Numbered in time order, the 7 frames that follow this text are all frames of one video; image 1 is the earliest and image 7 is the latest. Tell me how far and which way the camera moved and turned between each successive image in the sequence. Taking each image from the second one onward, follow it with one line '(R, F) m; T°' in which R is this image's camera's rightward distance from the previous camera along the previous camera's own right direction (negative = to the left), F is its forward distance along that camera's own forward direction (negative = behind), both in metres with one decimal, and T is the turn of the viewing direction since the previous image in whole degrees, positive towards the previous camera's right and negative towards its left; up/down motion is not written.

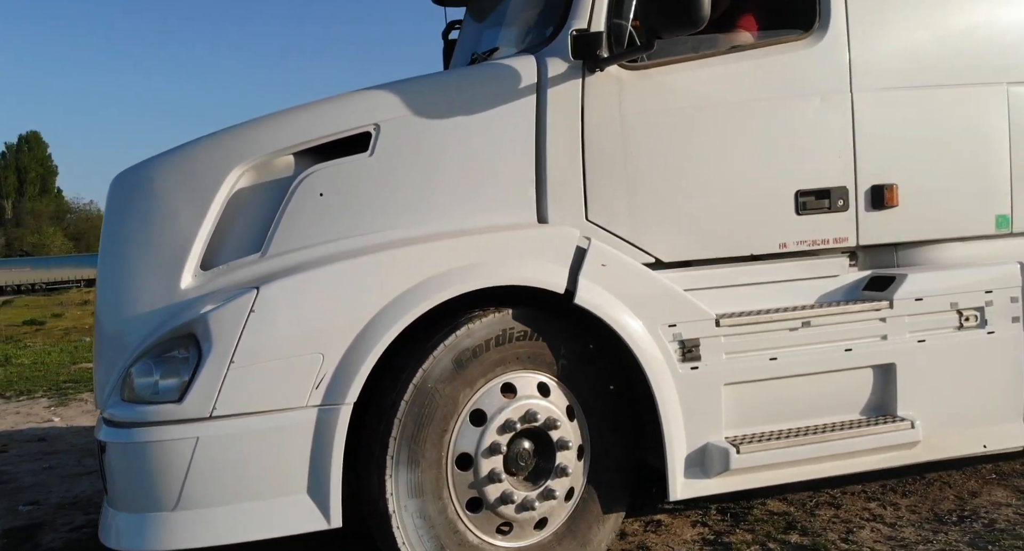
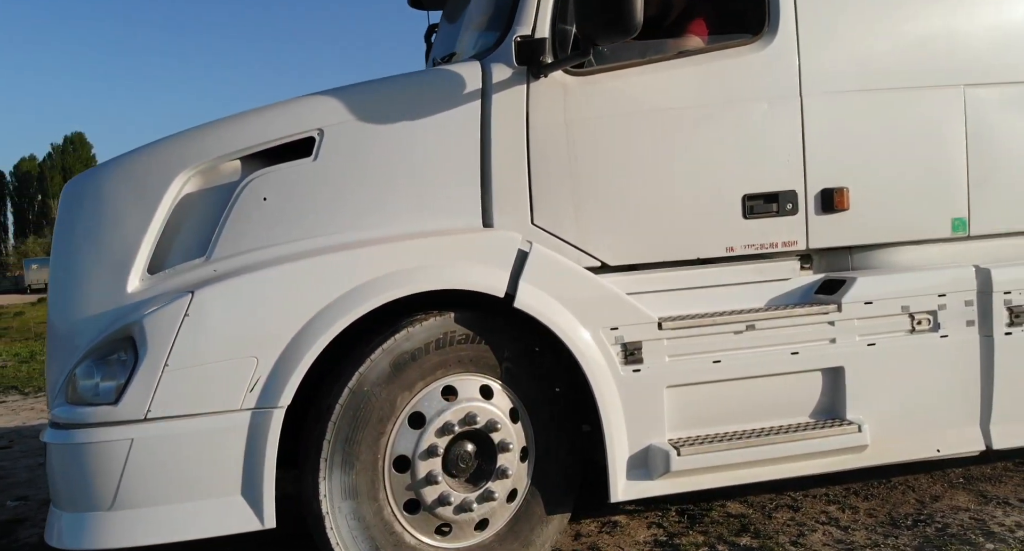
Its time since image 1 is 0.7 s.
(+0.3, 0.0) m; -1°
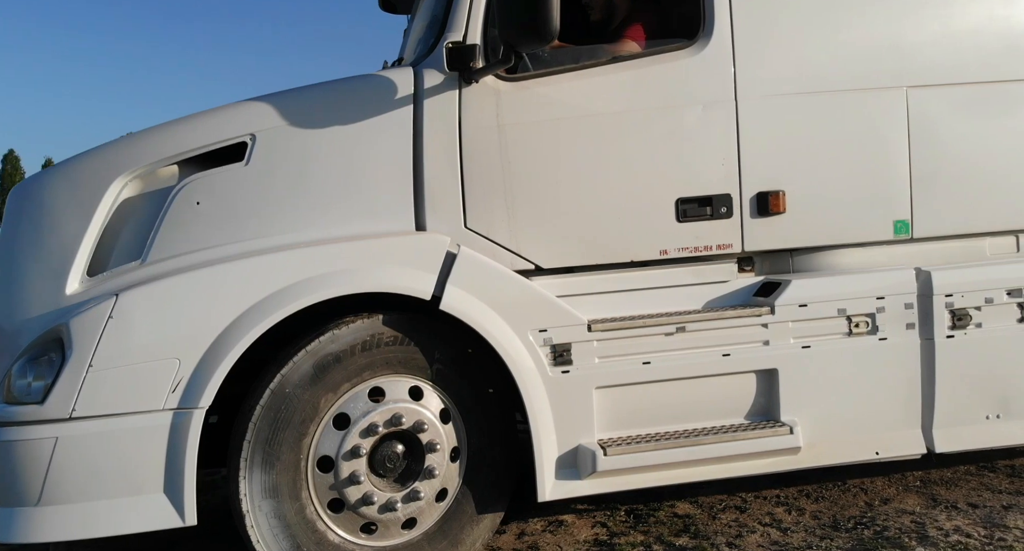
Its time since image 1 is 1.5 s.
(+0.4, 0.0) m; -2°
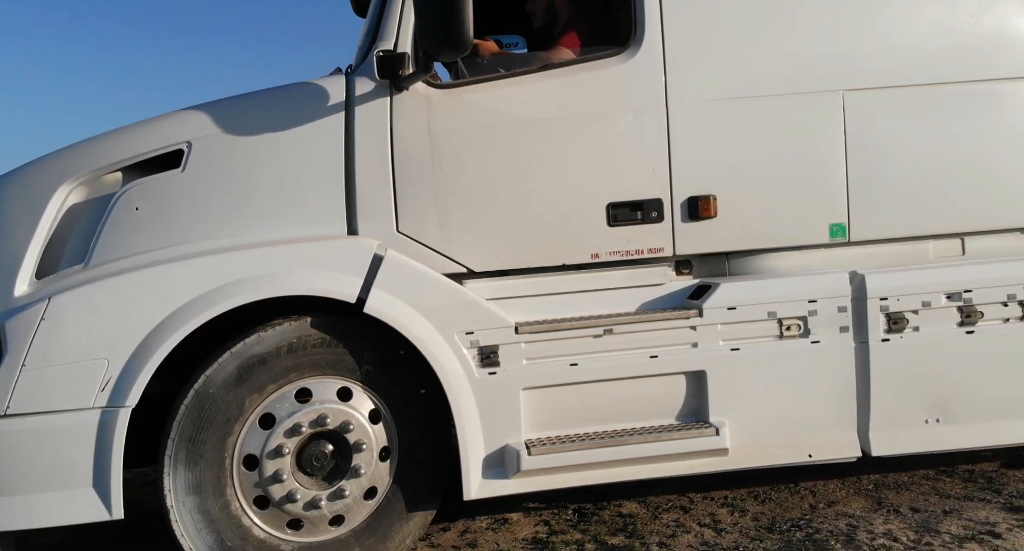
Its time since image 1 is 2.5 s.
(+0.4, 0.0) m; -2°
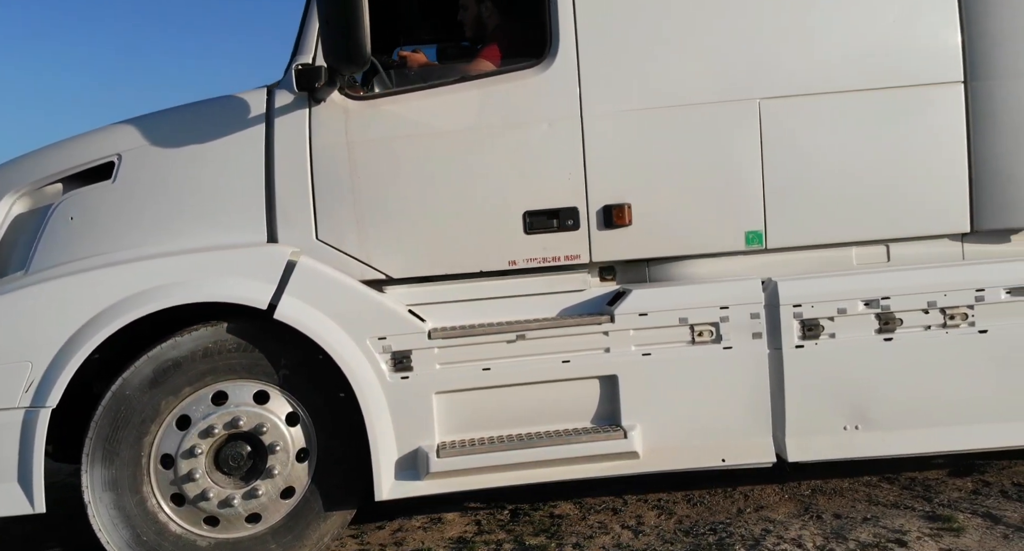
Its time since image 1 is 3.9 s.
(+0.5, -0.1) m; -3°
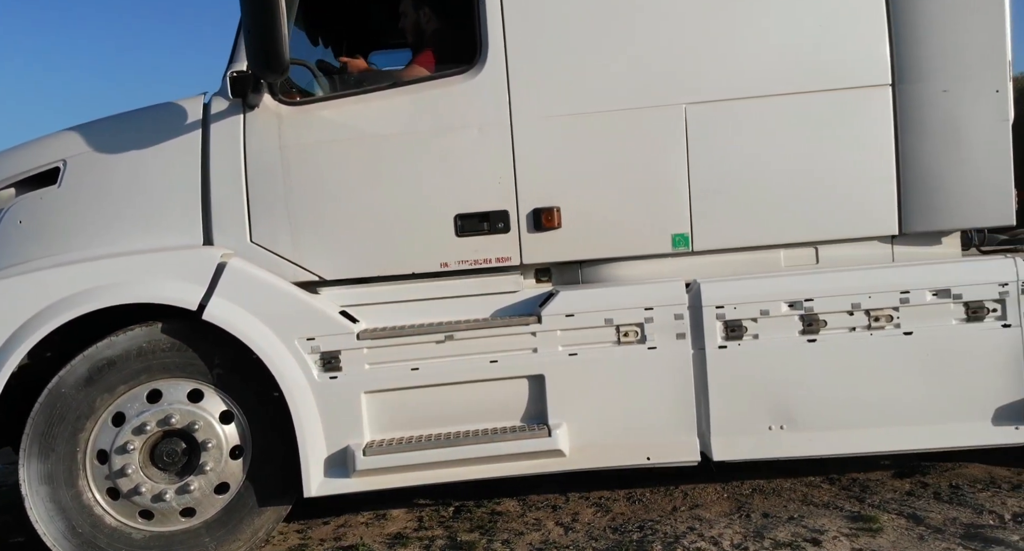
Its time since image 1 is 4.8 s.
(+0.4, -0.1) m; -2°
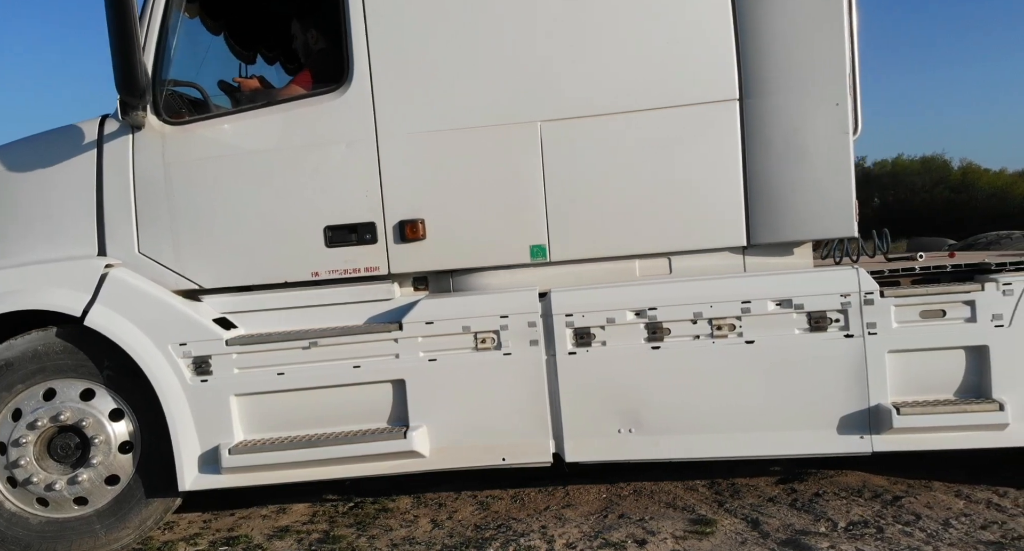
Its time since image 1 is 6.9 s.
(+0.9, -0.1) m; -4°
